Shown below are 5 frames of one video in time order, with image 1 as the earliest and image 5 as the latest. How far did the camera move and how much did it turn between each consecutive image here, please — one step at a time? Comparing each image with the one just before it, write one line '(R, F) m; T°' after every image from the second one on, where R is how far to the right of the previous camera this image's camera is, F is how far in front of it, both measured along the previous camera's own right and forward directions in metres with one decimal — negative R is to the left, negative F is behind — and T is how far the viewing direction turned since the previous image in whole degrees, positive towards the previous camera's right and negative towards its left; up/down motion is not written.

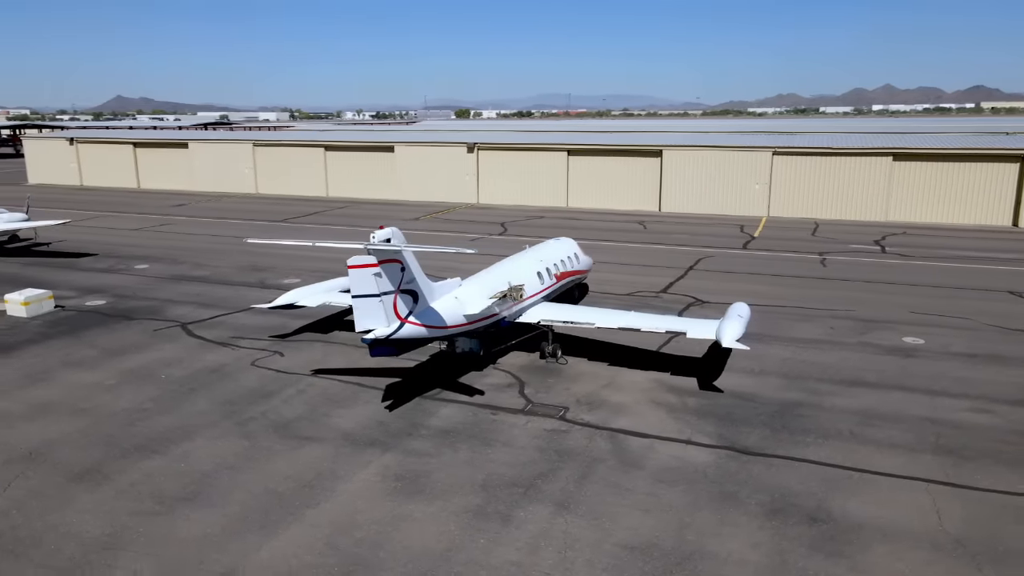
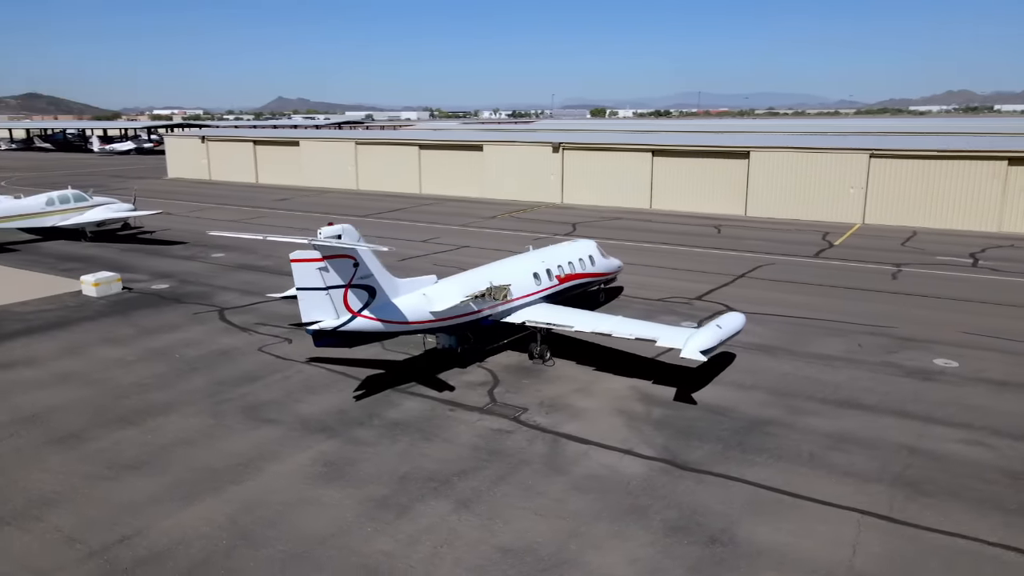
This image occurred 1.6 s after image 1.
(+3.5, +0.2) m; -10°
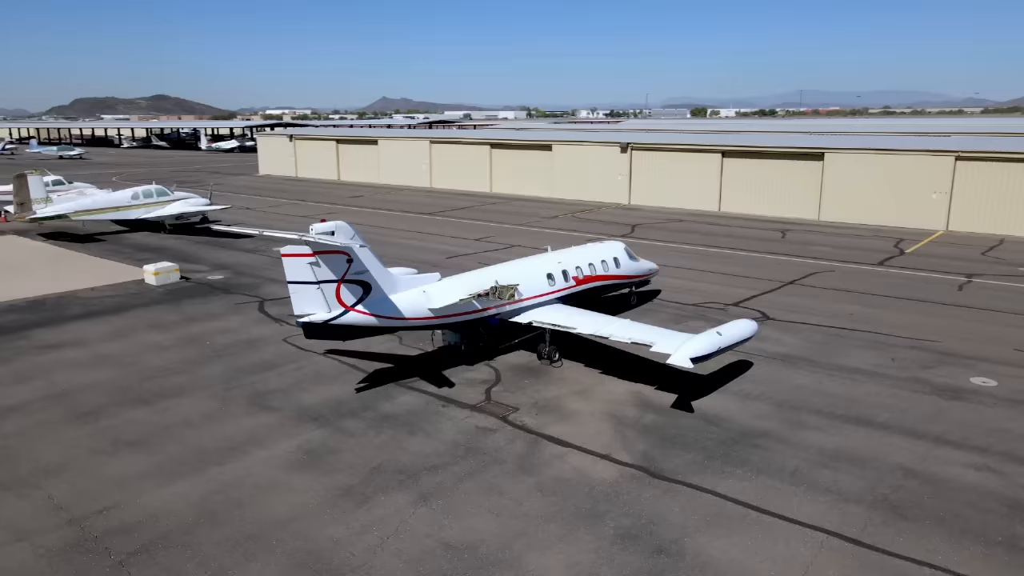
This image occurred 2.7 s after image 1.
(+2.1, +0.1) m; -7°
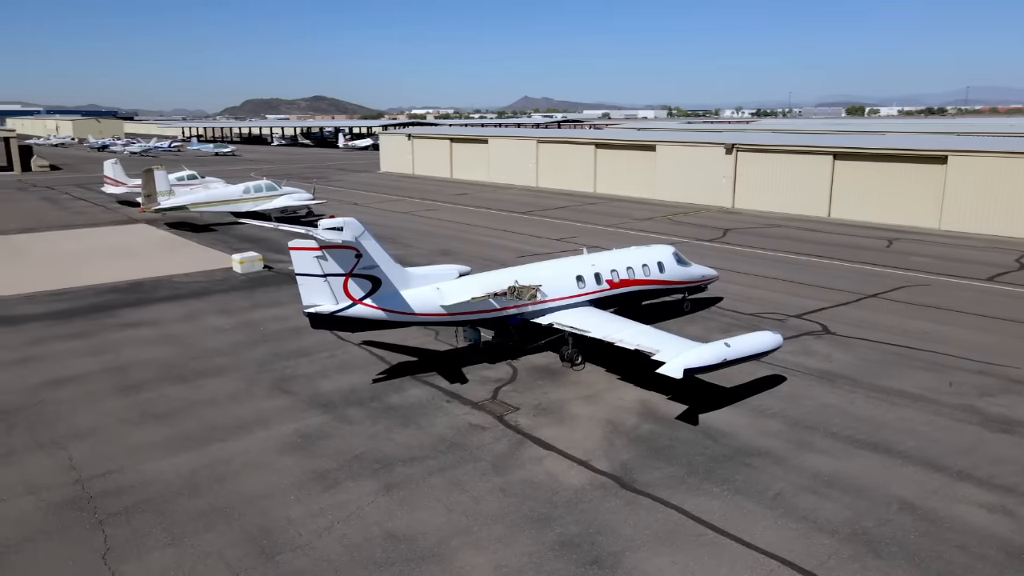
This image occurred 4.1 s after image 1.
(+2.7, +0.2) m; -10°
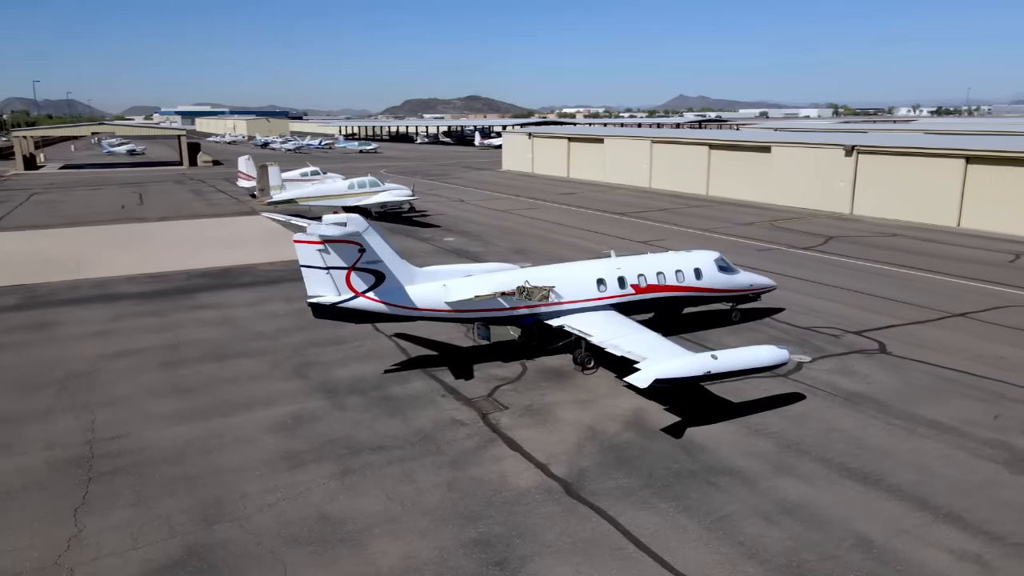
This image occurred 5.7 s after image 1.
(+3.2, +0.2) m; -11°
